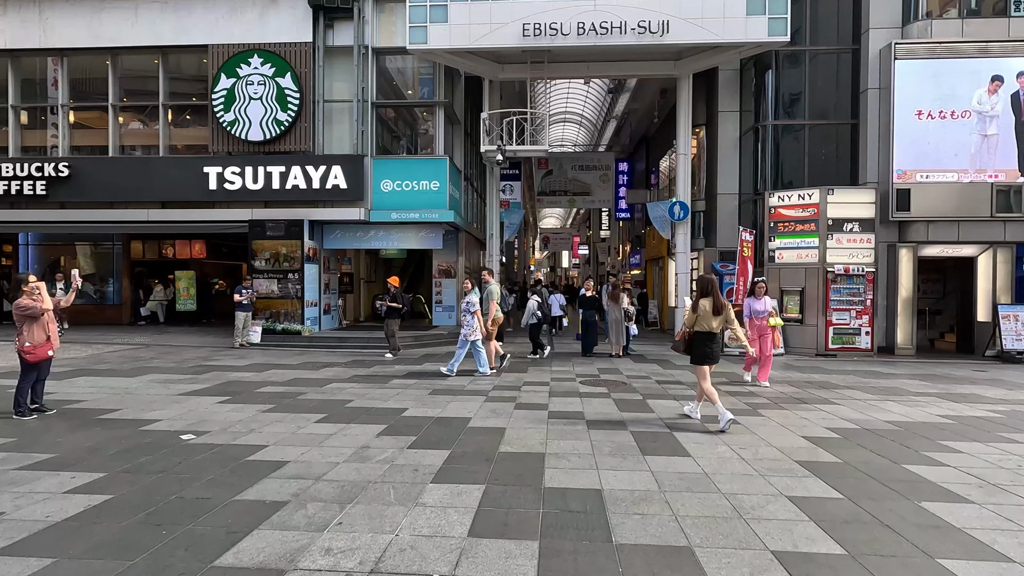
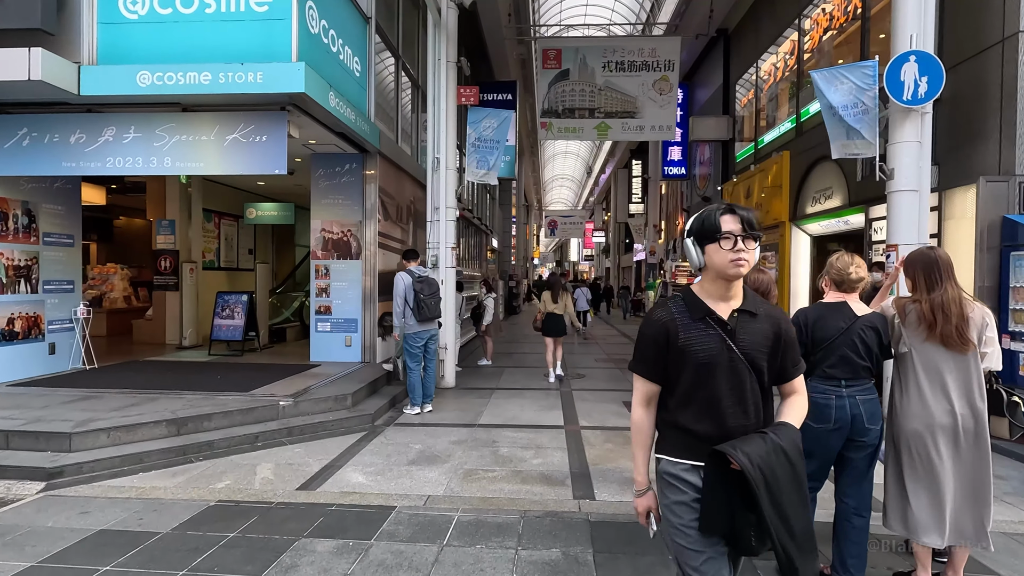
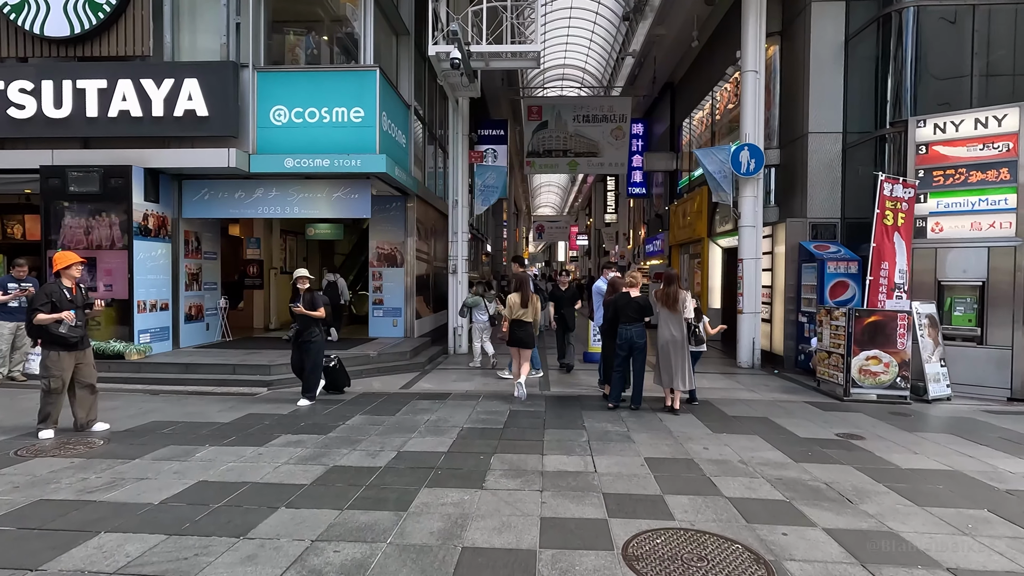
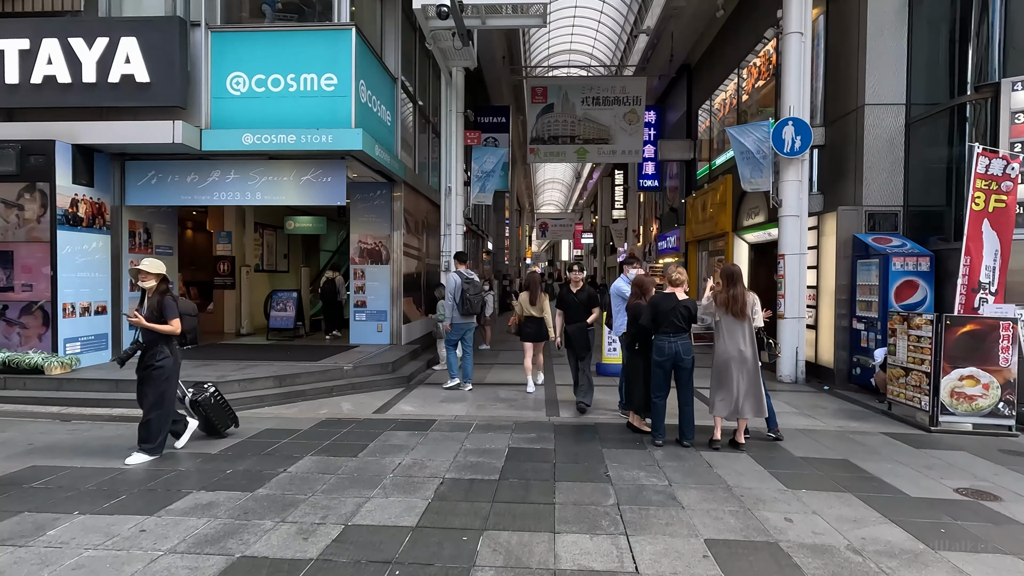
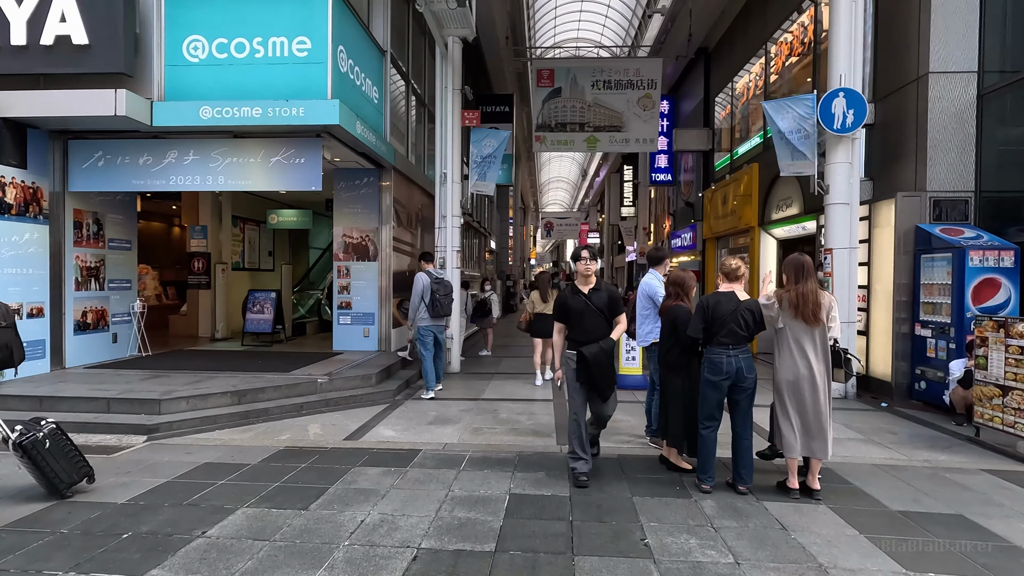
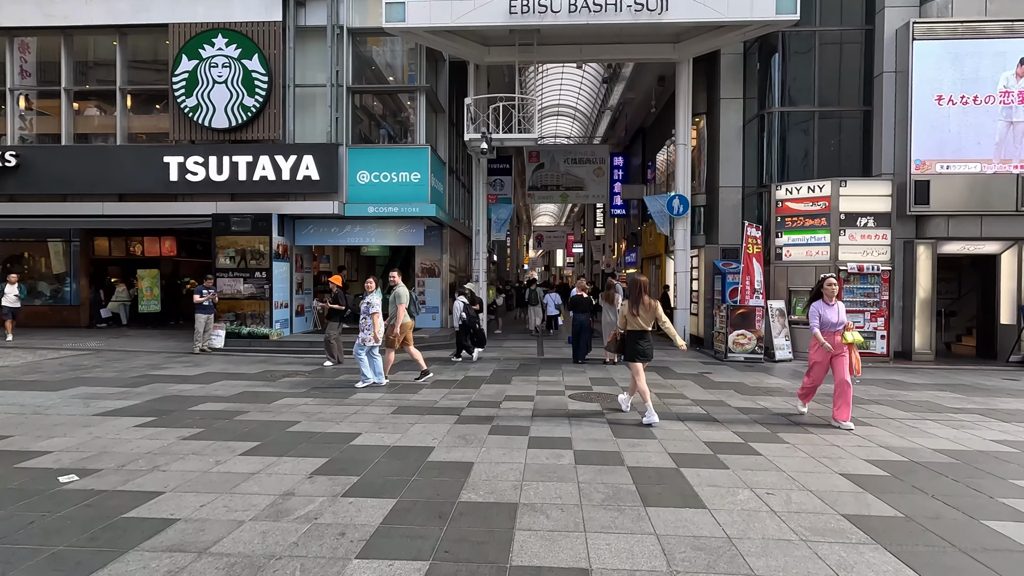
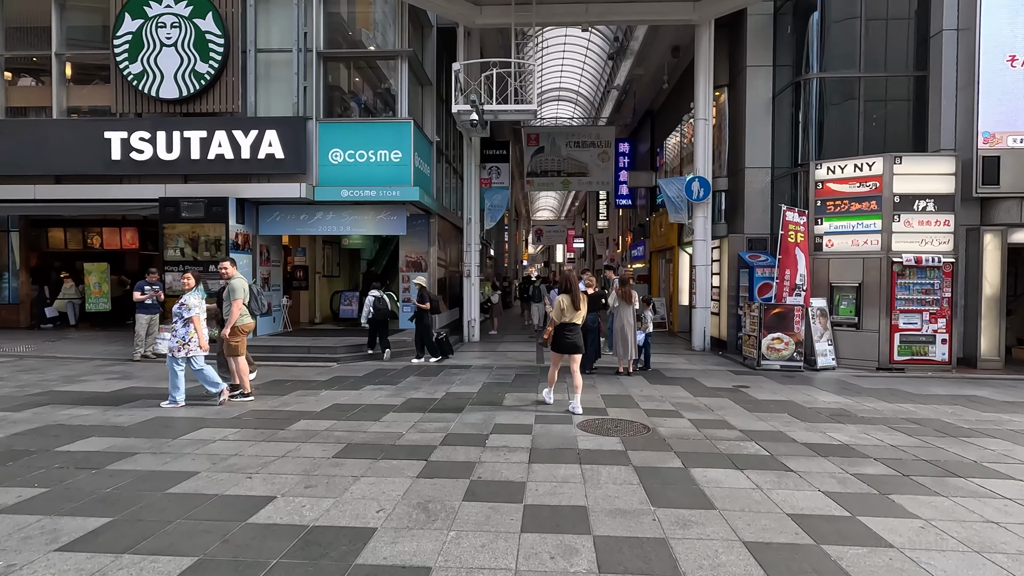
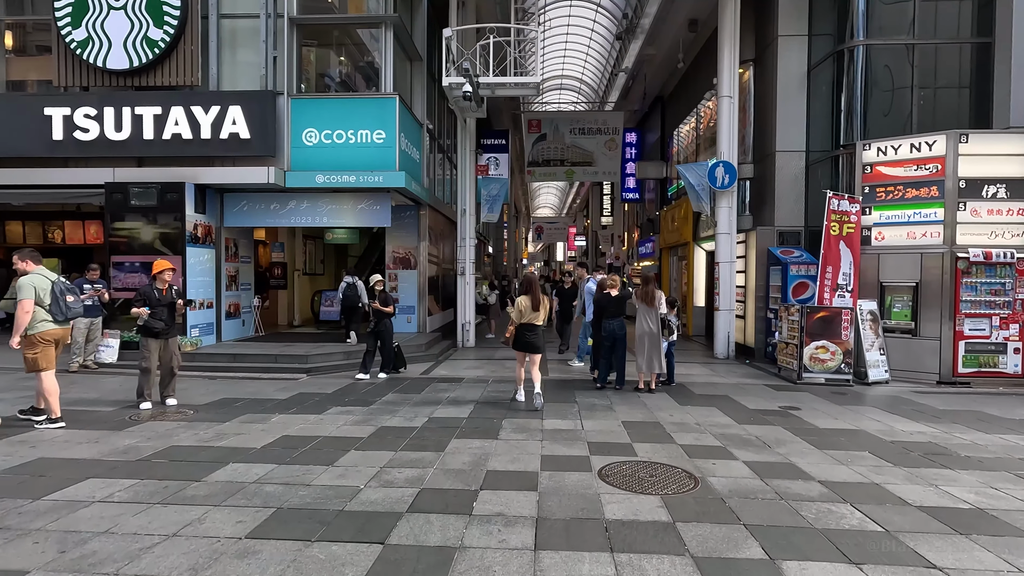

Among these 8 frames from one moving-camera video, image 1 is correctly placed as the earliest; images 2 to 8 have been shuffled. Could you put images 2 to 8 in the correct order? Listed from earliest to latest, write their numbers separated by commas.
6, 7, 8, 3, 4, 5, 2
